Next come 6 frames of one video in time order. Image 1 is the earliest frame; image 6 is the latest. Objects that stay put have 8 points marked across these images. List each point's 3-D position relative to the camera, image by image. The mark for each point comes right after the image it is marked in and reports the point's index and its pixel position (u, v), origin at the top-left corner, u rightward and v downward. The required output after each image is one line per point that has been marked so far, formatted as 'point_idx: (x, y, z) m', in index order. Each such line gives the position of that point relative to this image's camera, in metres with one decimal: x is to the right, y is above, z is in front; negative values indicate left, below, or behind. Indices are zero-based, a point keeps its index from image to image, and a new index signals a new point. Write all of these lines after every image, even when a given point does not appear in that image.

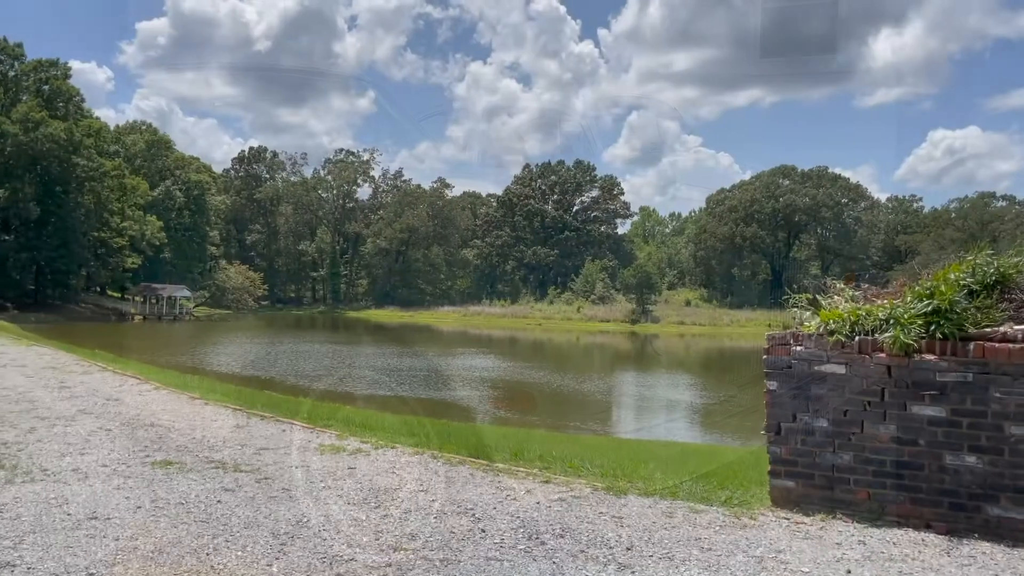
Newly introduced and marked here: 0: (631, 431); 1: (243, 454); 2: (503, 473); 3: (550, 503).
0: (+2.4, -3.2, +19.3) m
1: (-2.7, -1.7, +8.4) m
2: (-0.1, -1.6, +7.5) m
3: (+0.3, -1.6, +6.3) m
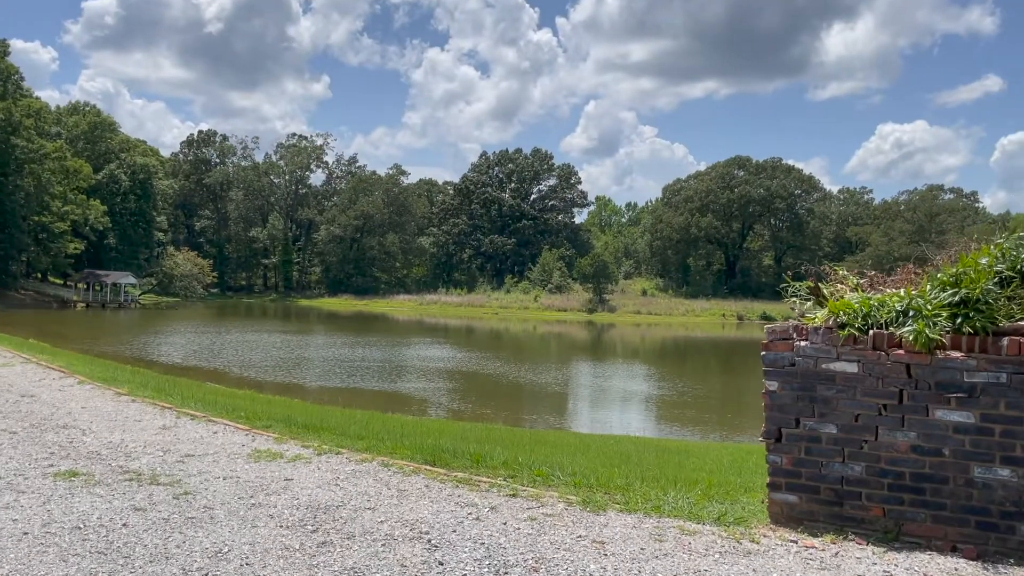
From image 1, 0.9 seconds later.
0: (+1.5, -3.0, +18.5) m
1: (-3.0, -1.5, +7.3) m
2: (-0.4, -1.5, +6.6) m
3: (0.0, -1.5, +5.4) m
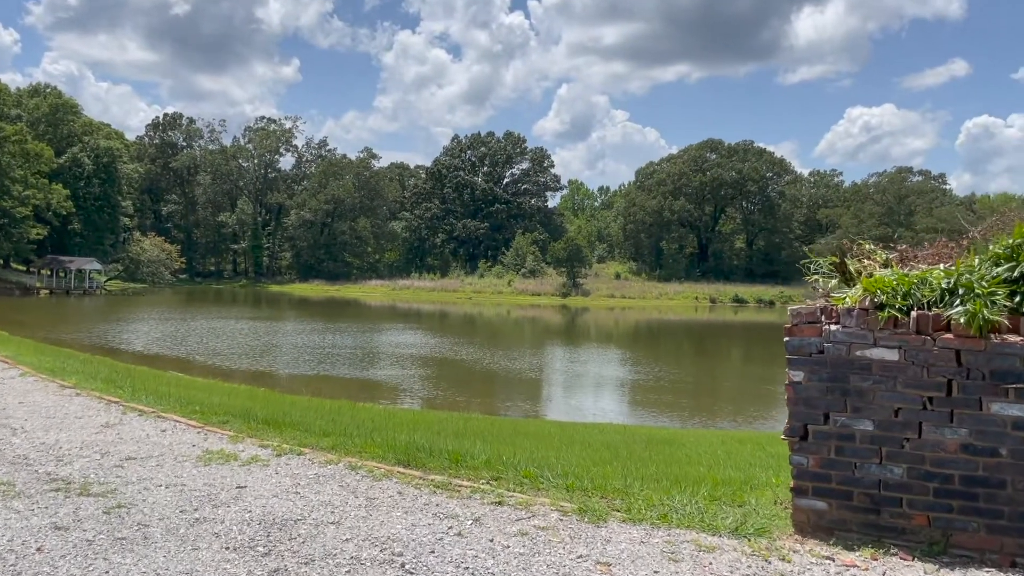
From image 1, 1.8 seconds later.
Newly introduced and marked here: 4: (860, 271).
0: (+1.0, -2.6, +17.8) m
1: (-3.2, -1.4, +6.5) m
2: (-0.5, -1.4, +5.8) m
3: (0.0, -1.4, +4.6) m
4: (+2.2, +0.1, +5.3) m
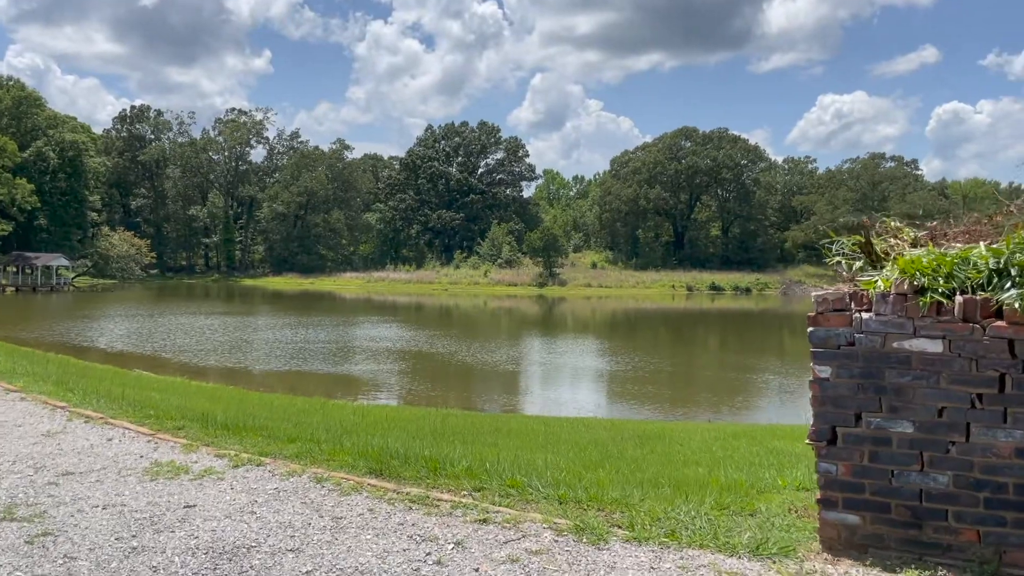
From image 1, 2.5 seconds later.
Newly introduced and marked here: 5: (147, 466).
0: (+0.6, -2.4, +17.2) m
1: (-3.3, -1.3, +5.7) m
2: (-0.6, -1.3, +5.1) m
3: (-0.1, -1.3, +4.0) m
4: (+2.1, +0.2, +4.7) m
5: (-2.7, -1.3, +6.3) m
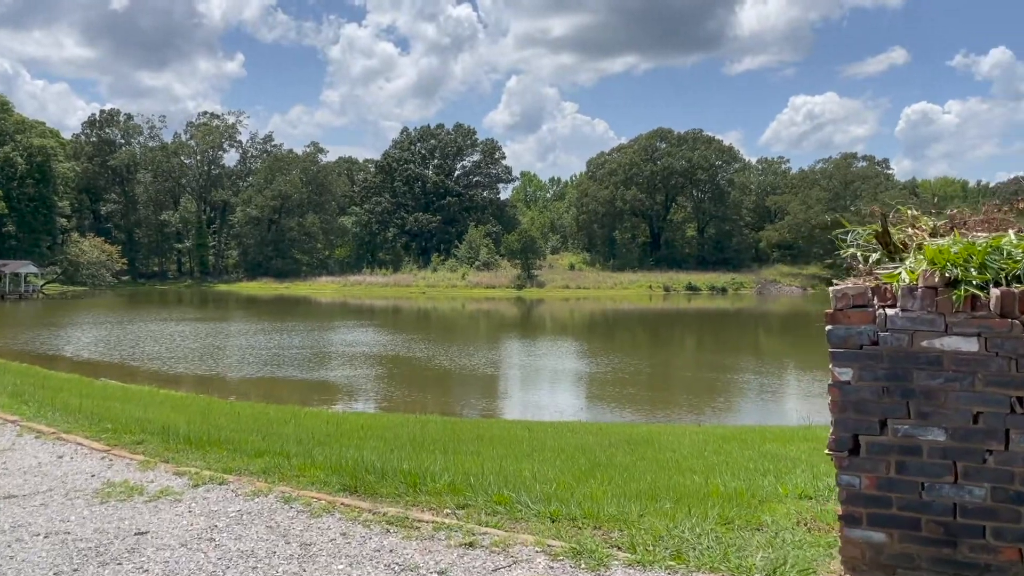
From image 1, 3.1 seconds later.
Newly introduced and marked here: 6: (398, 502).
0: (+0.2, -2.4, +16.7) m
1: (-3.4, -1.4, +5.2) m
2: (-0.6, -1.3, +4.7) m
3: (-0.1, -1.3, +3.5) m
4: (+2.0, +0.2, +4.3) m
5: (-2.8, -1.3, +5.7) m
6: (-0.7, -1.3, +5.2) m
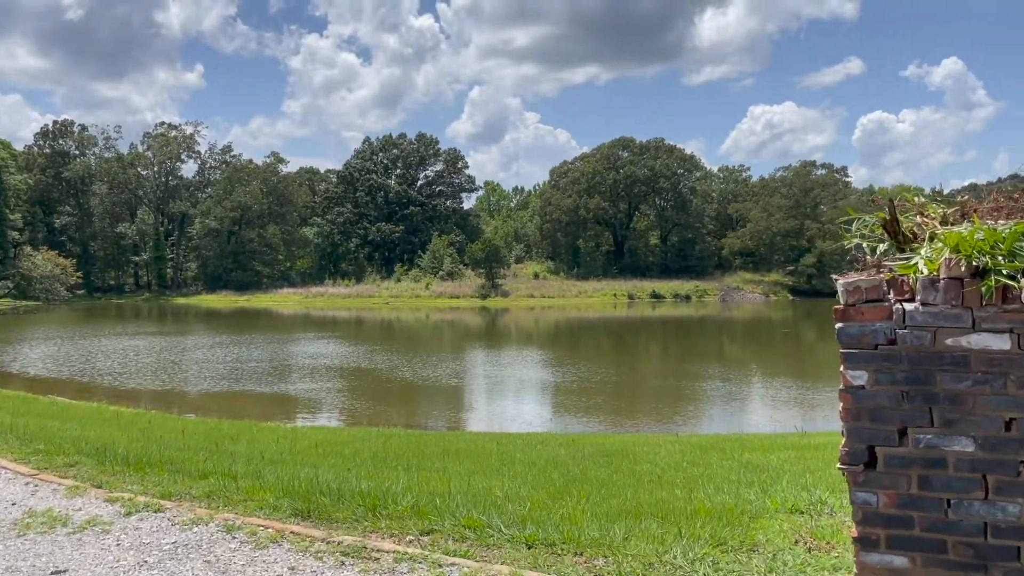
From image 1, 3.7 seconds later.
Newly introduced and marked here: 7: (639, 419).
0: (-0.4, -2.5, +16.2) m
1: (-3.5, -1.4, +4.5) m
2: (-0.8, -1.3, +4.1) m
3: (-0.2, -1.3, +3.0) m
4: (+1.9, +0.3, +3.9) m
5: (-3.0, -1.4, +5.1) m
6: (-0.9, -1.3, +4.7) m
7: (+2.6, -2.5, +16.1) m
